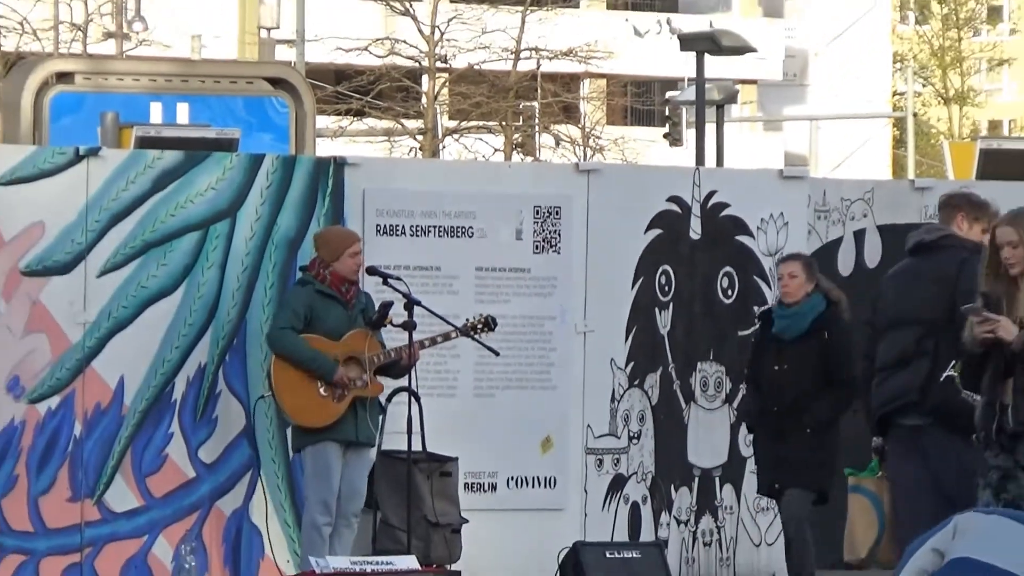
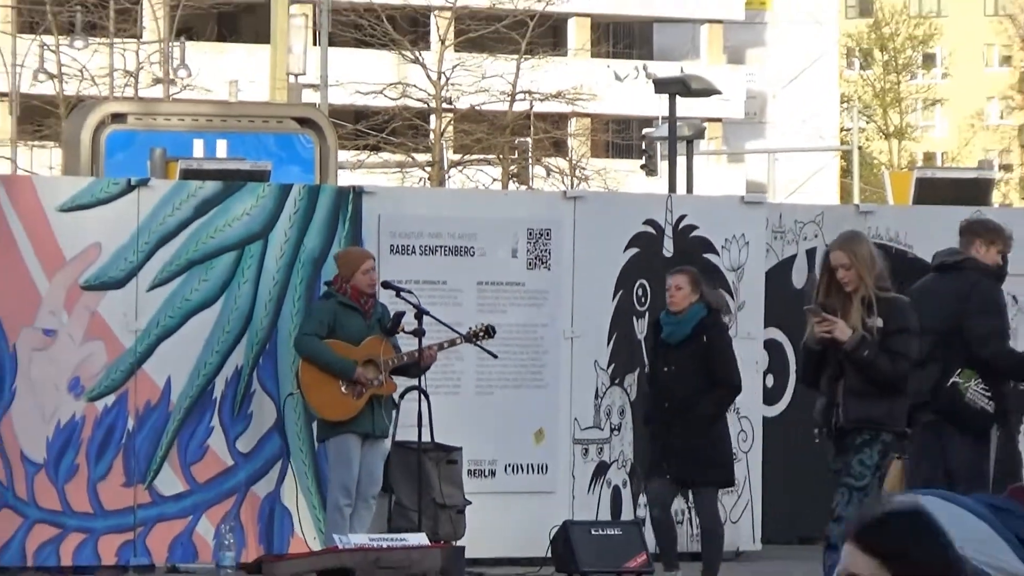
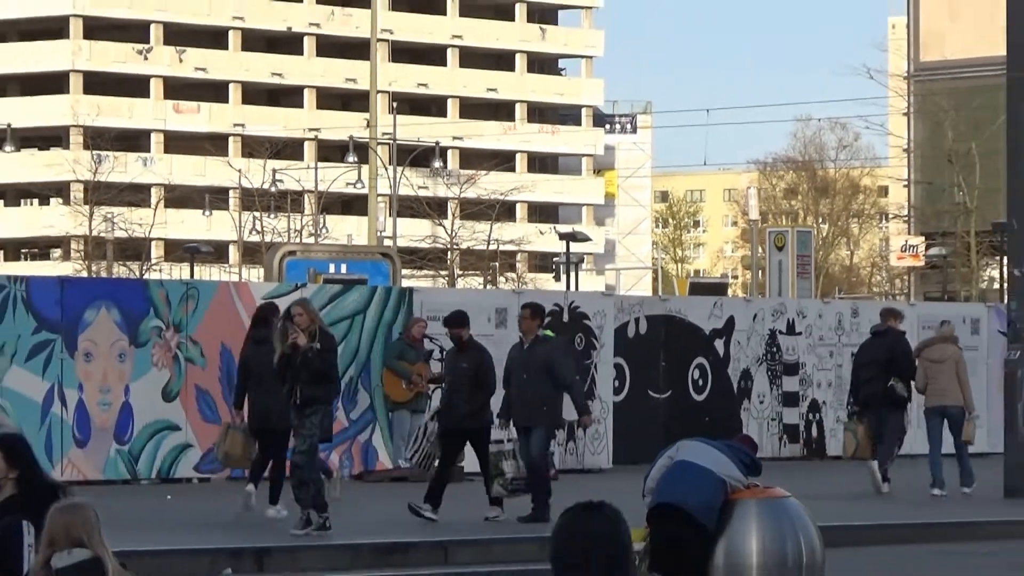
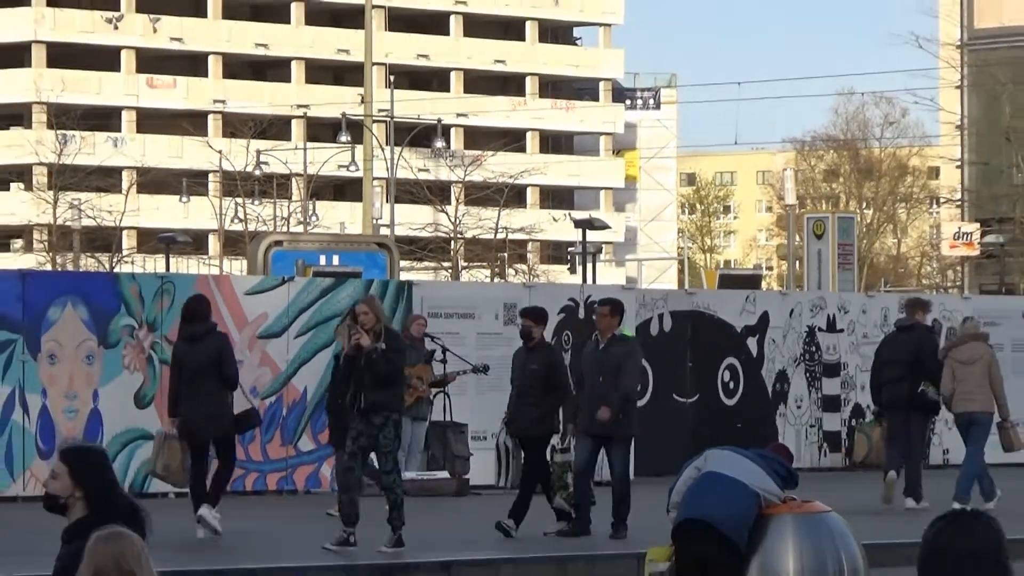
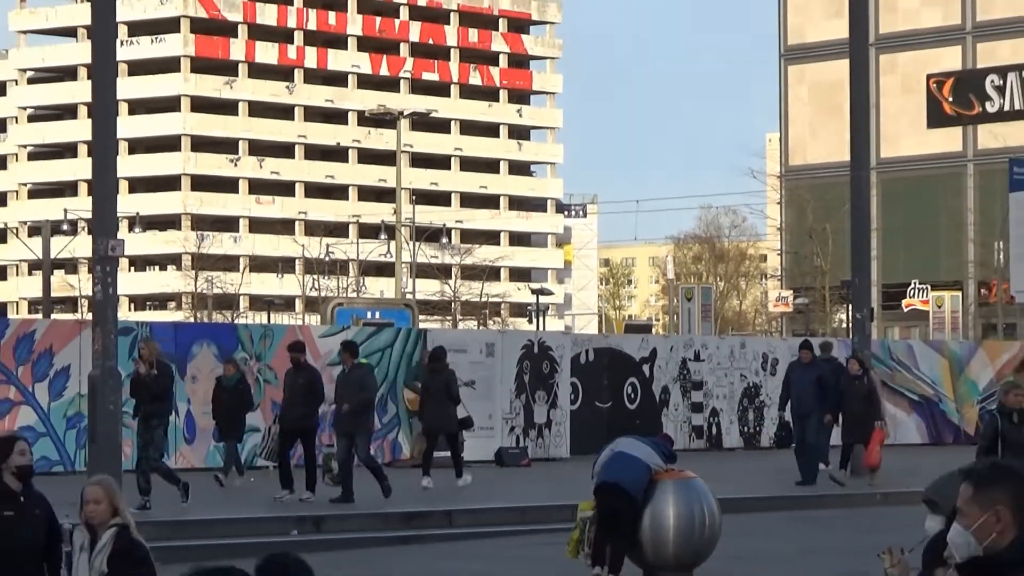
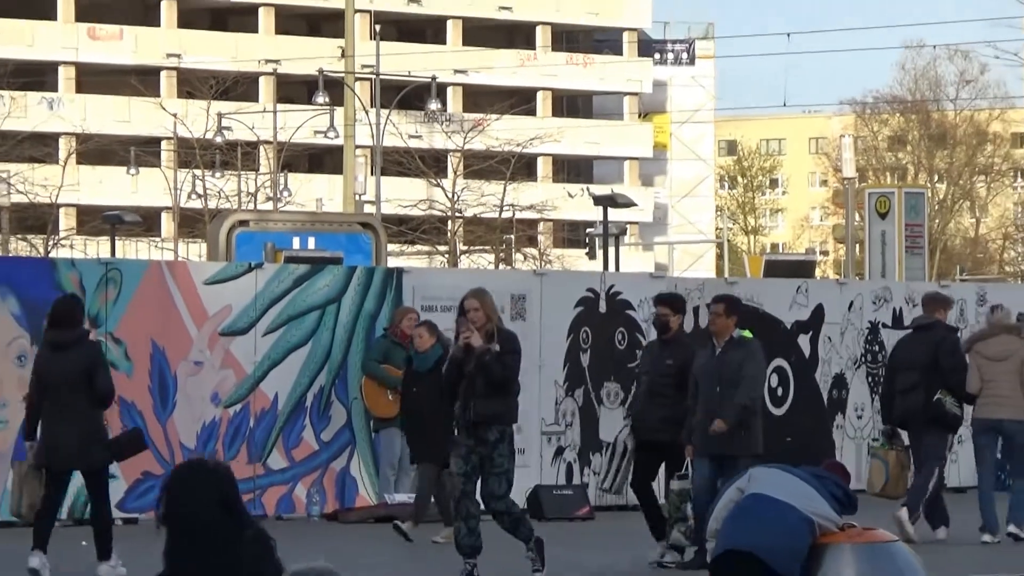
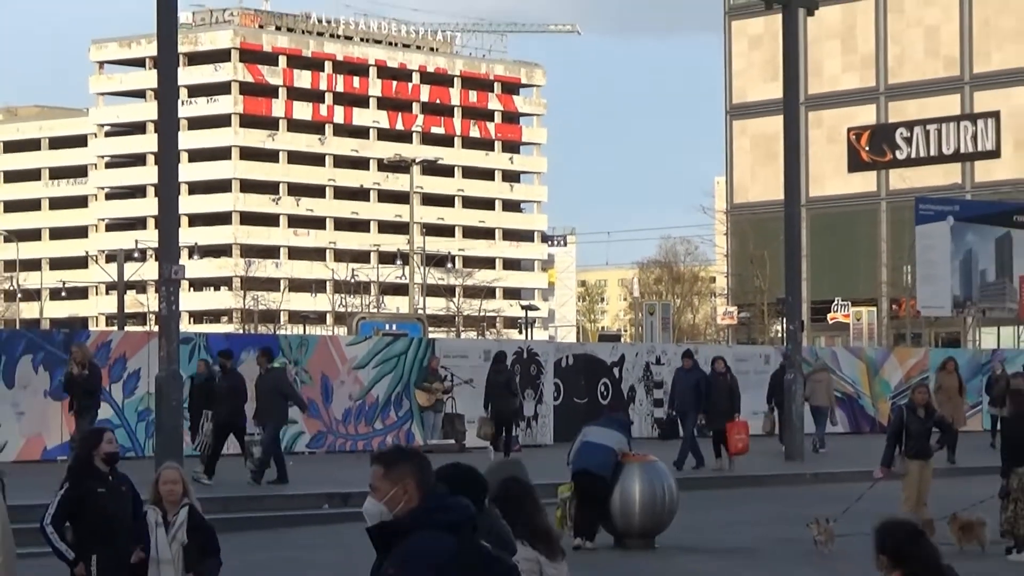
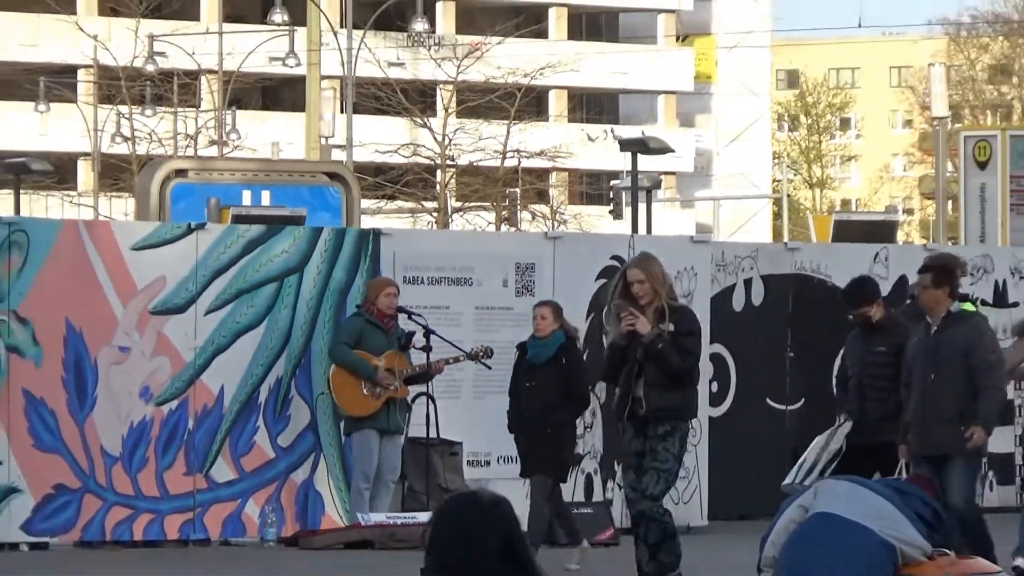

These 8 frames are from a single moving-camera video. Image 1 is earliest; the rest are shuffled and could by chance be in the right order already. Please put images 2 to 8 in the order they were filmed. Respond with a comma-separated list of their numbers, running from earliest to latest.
2, 8, 6, 4, 3, 5, 7
